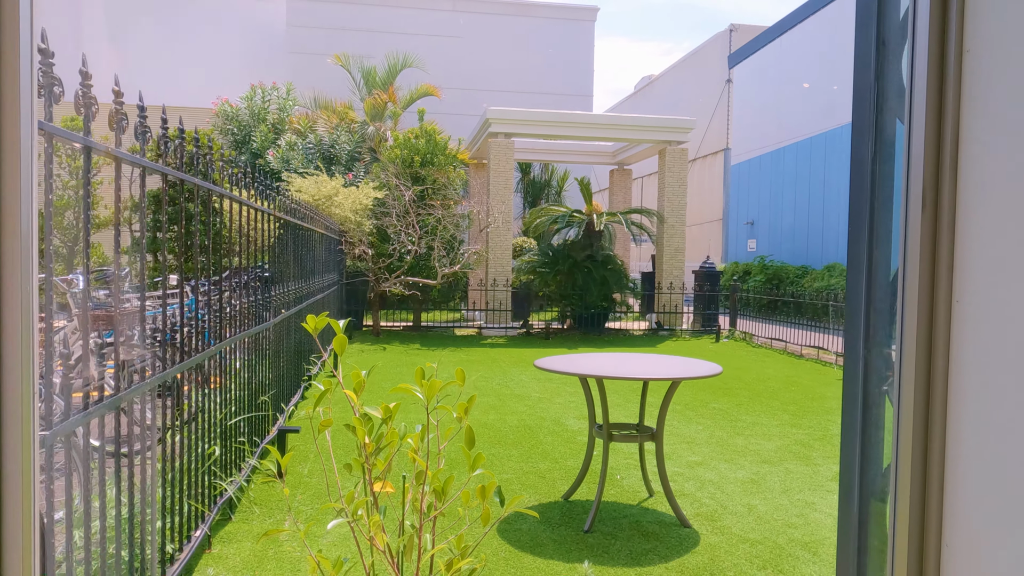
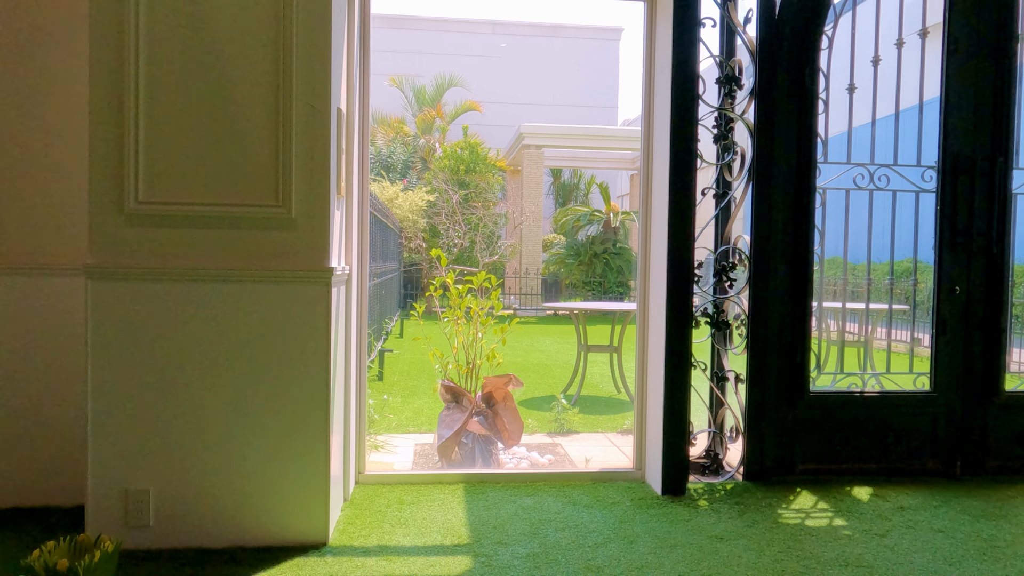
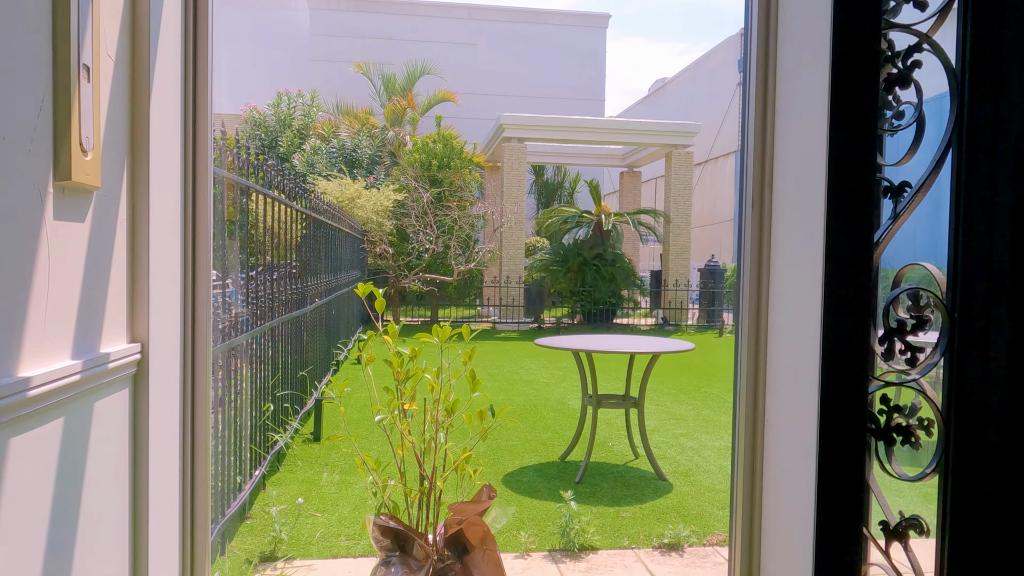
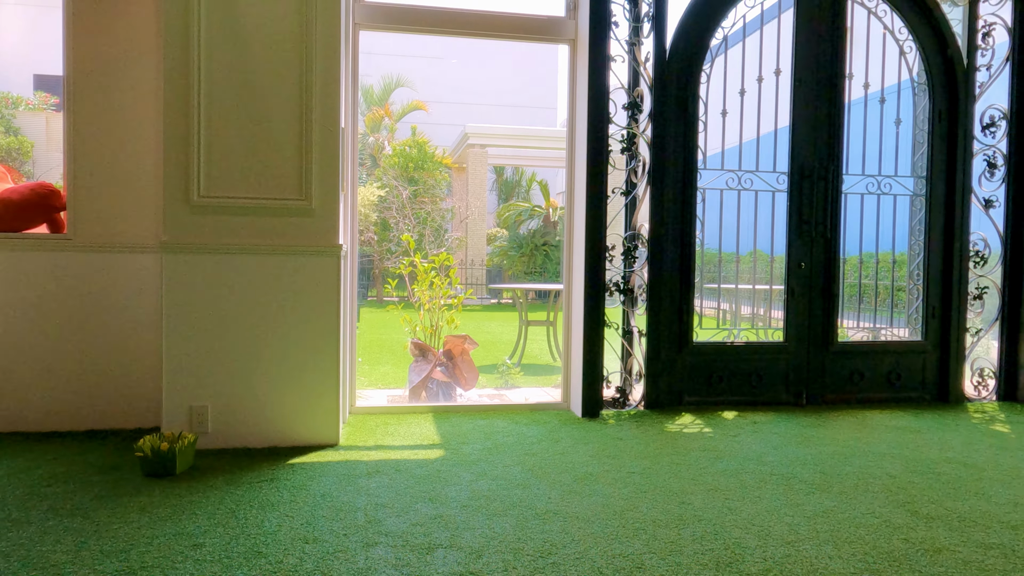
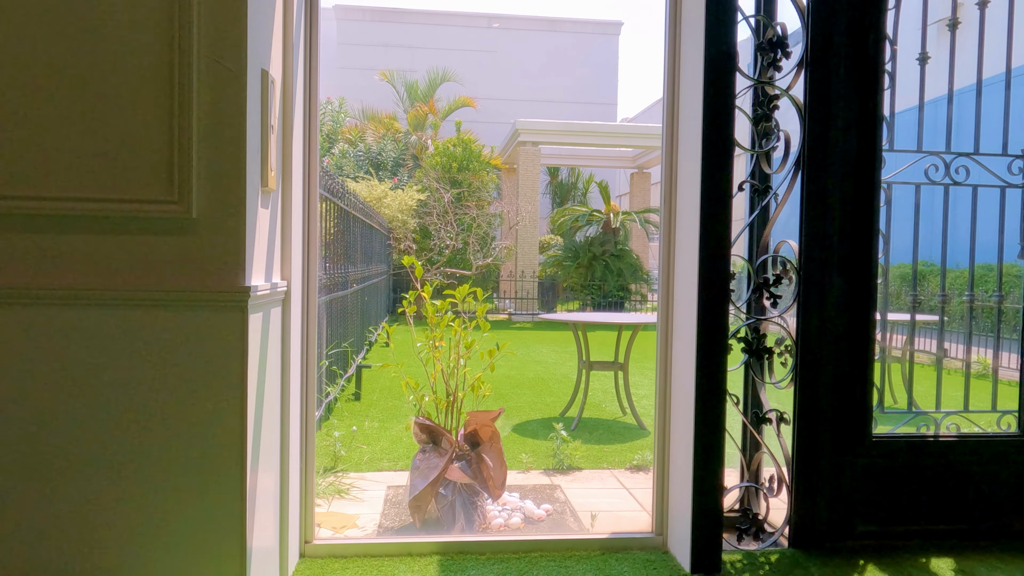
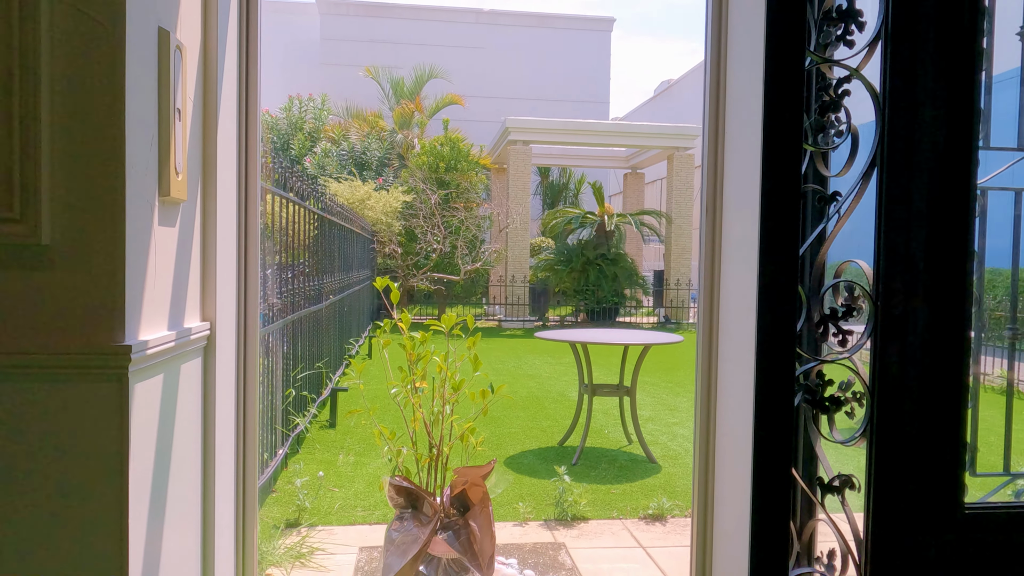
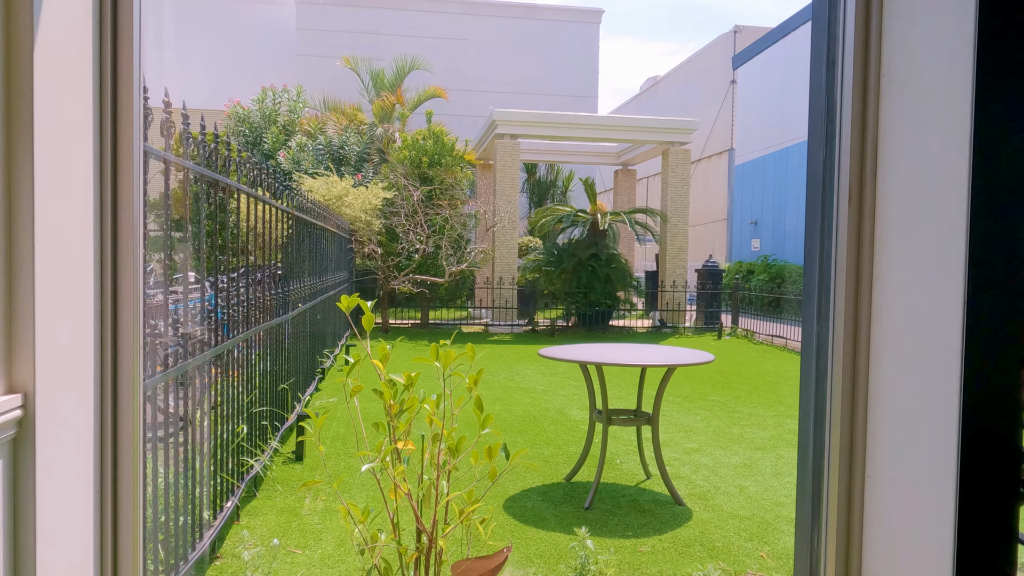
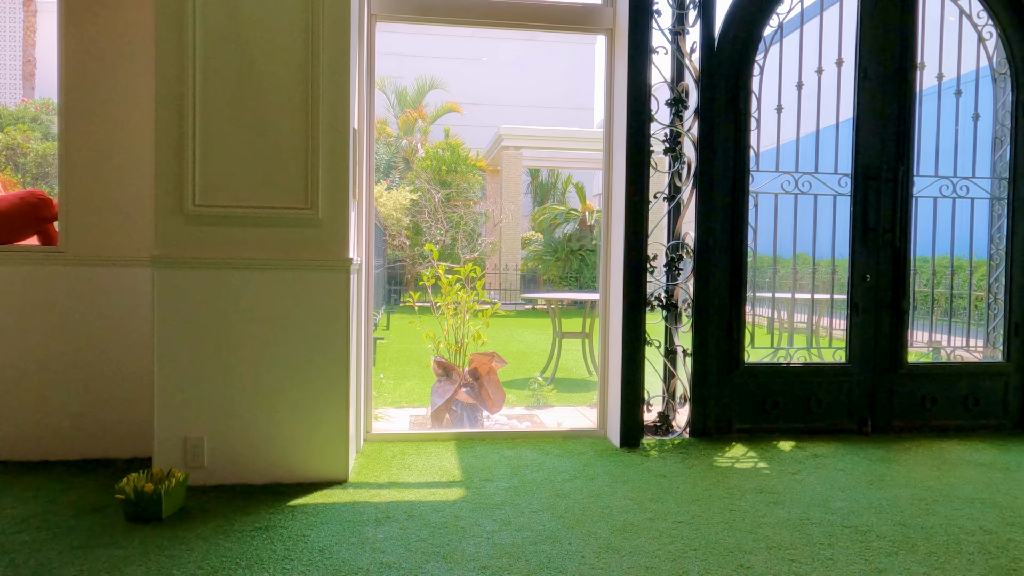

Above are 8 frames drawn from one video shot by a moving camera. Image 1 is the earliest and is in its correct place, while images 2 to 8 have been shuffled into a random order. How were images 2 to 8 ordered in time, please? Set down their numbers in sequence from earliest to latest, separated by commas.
7, 3, 6, 5, 2, 8, 4
